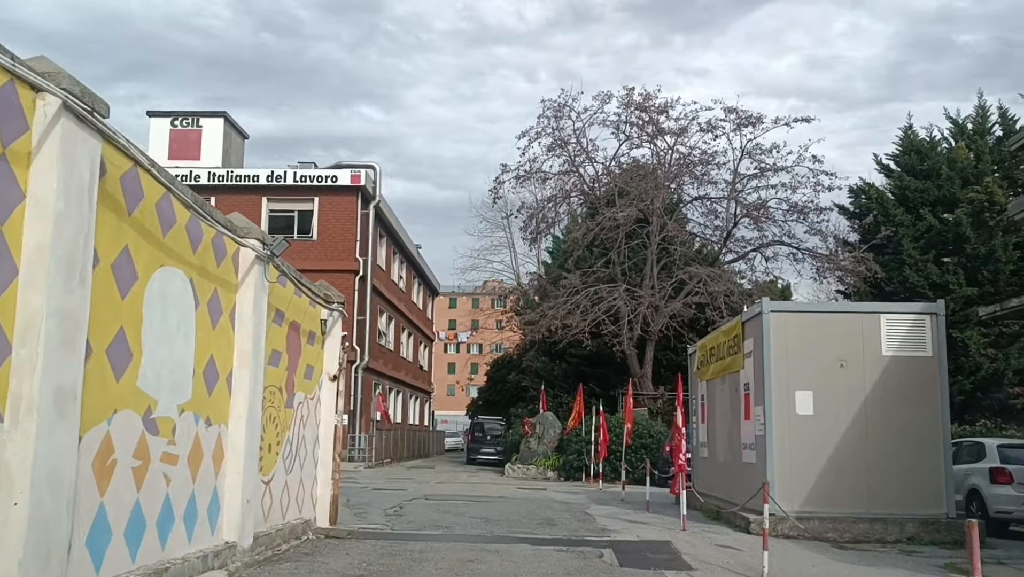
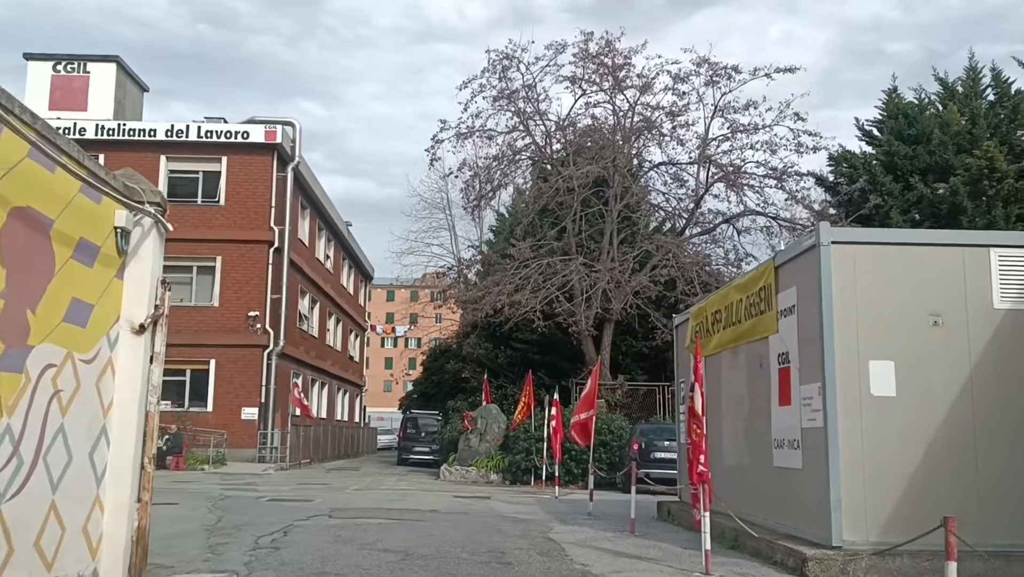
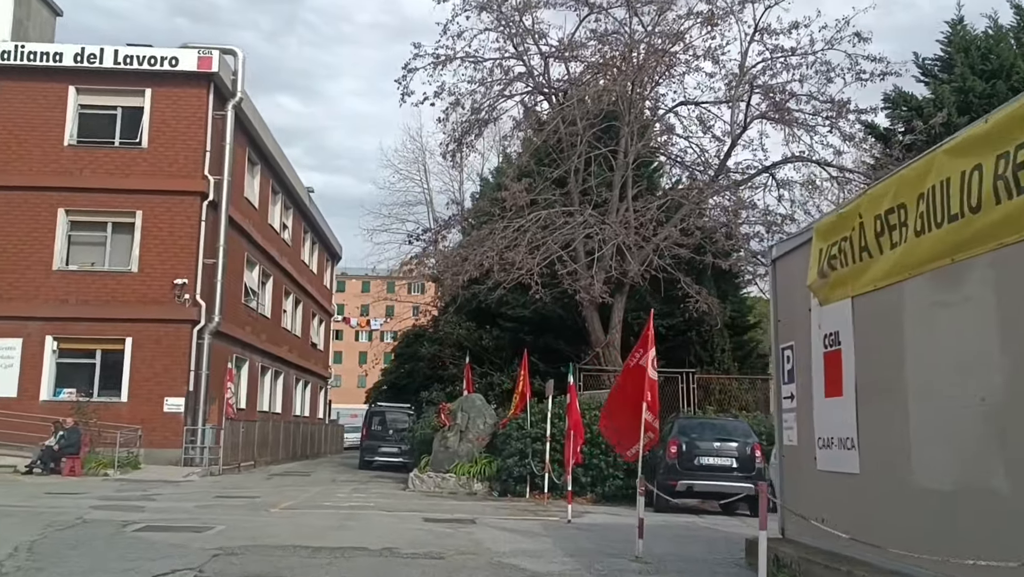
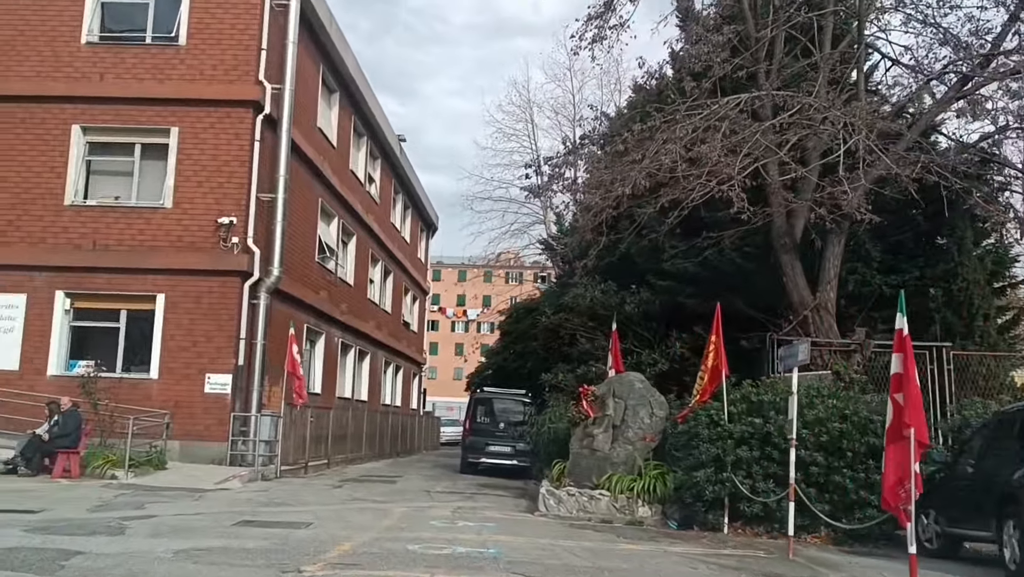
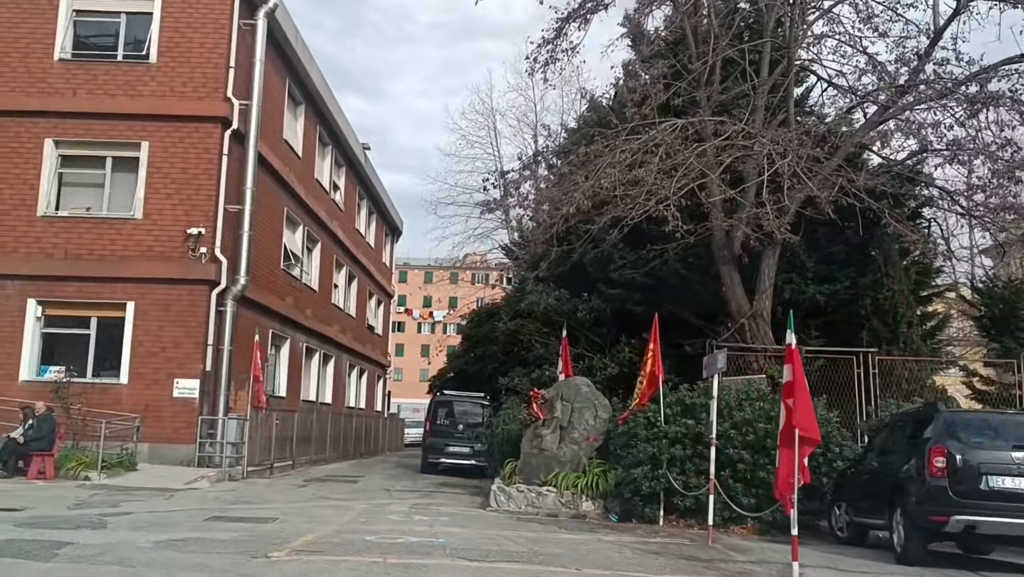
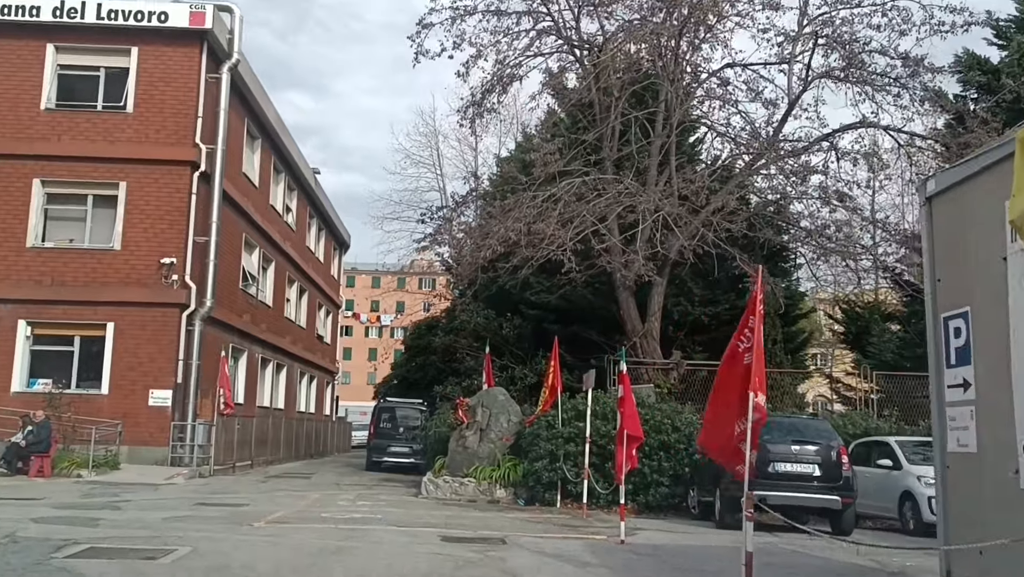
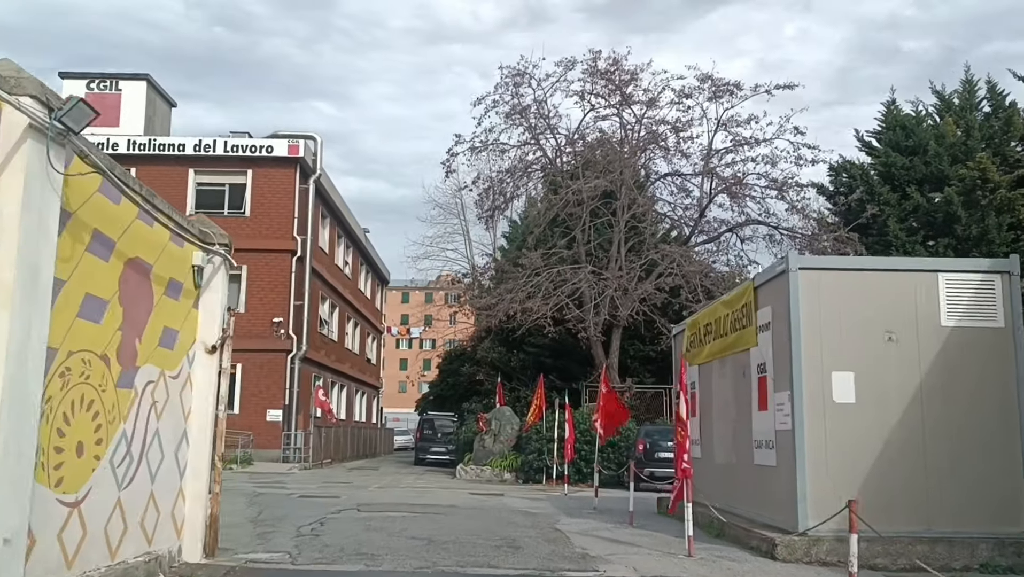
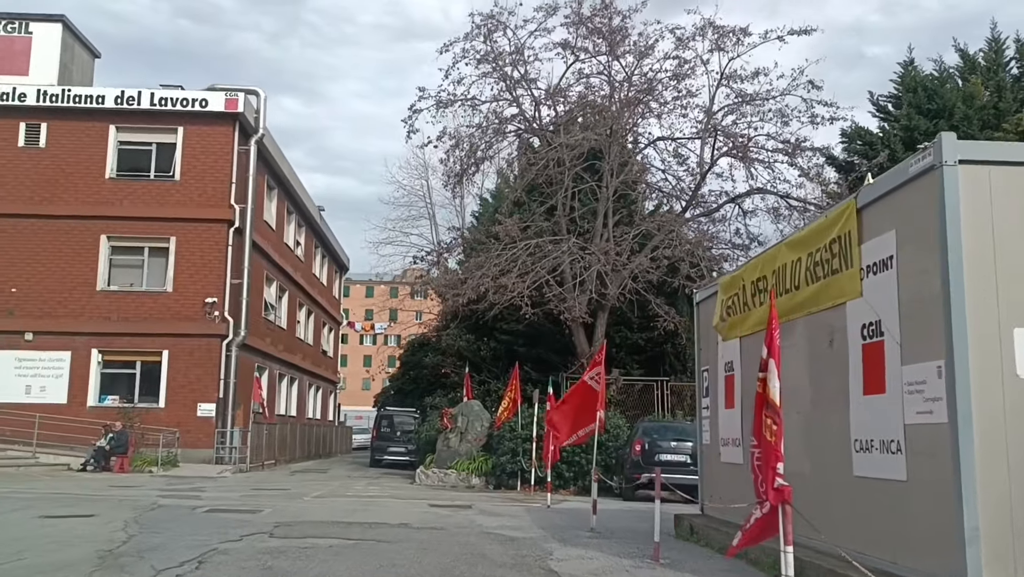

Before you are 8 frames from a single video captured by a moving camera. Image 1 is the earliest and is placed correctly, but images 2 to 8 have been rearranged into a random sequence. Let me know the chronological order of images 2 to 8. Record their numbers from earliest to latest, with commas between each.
7, 2, 8, 3, 6, 5, 4
